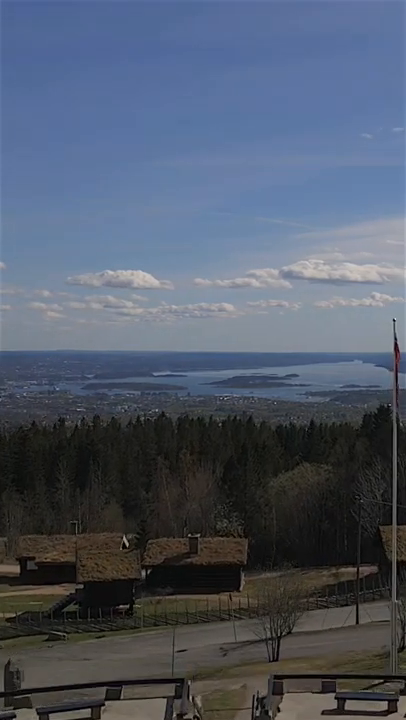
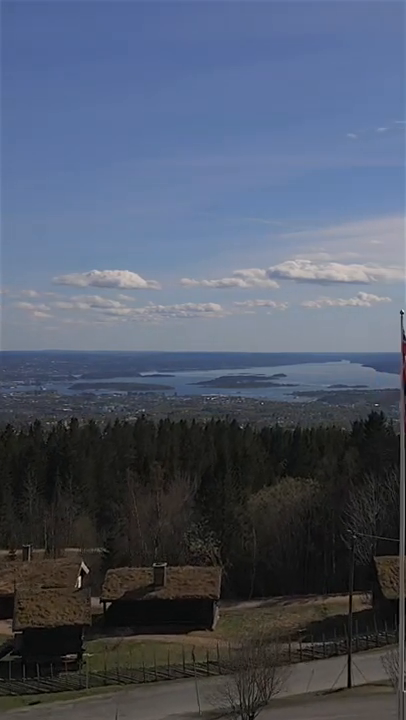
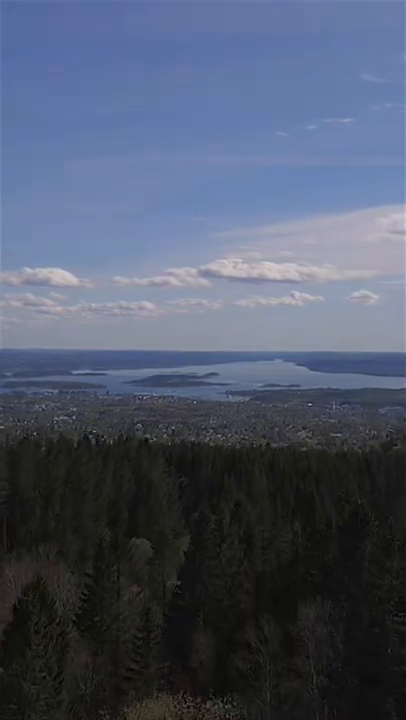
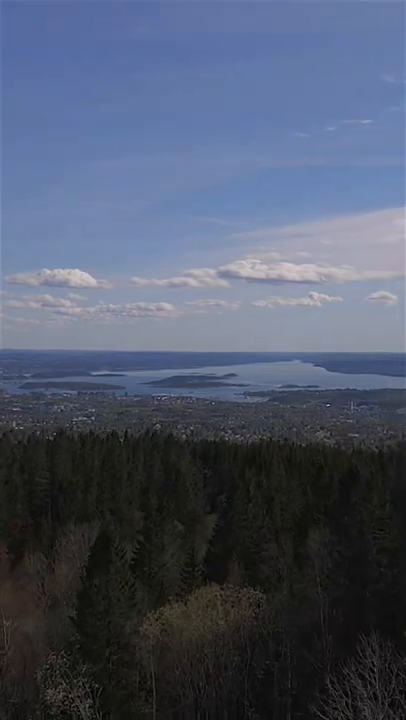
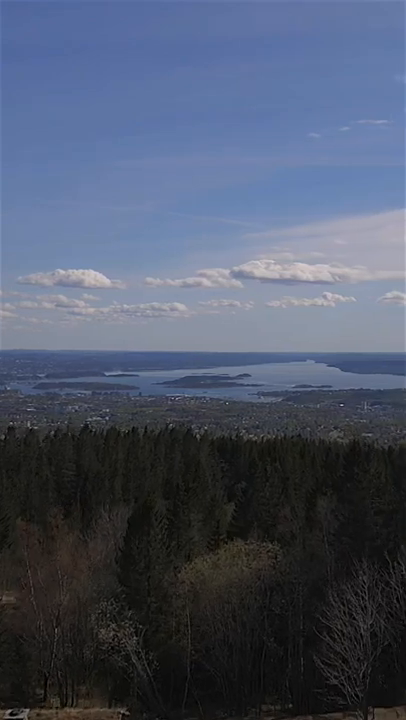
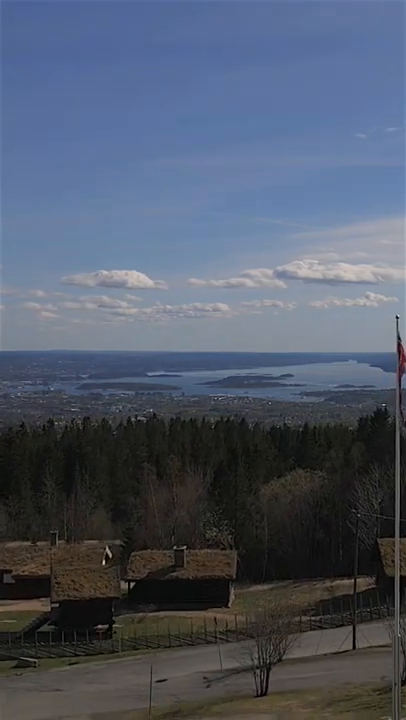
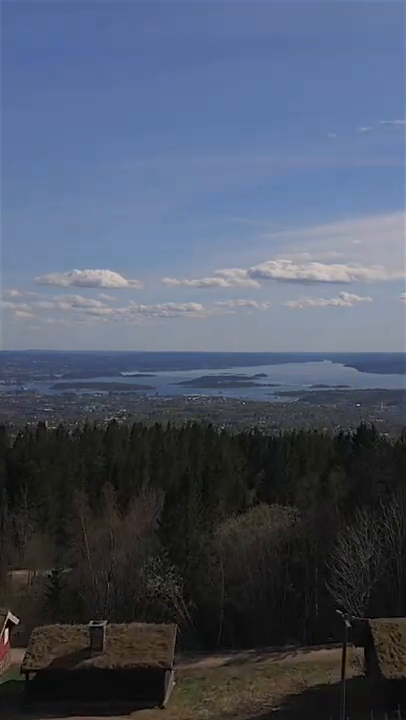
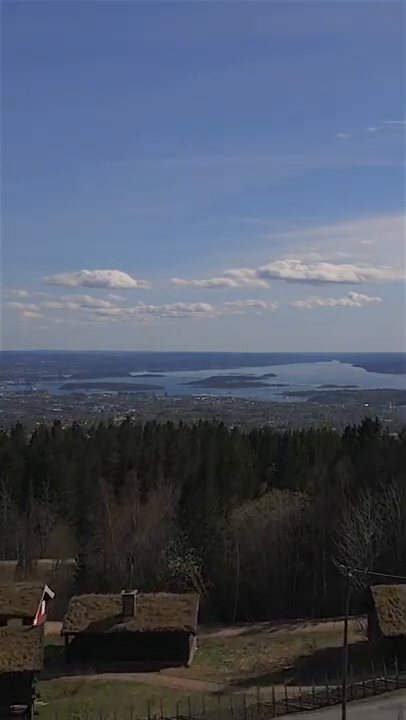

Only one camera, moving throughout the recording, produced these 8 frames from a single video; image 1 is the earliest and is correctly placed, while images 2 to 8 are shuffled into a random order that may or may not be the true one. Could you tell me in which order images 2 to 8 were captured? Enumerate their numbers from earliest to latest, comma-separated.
6, 2, 8, 7, 5, 4, 3
